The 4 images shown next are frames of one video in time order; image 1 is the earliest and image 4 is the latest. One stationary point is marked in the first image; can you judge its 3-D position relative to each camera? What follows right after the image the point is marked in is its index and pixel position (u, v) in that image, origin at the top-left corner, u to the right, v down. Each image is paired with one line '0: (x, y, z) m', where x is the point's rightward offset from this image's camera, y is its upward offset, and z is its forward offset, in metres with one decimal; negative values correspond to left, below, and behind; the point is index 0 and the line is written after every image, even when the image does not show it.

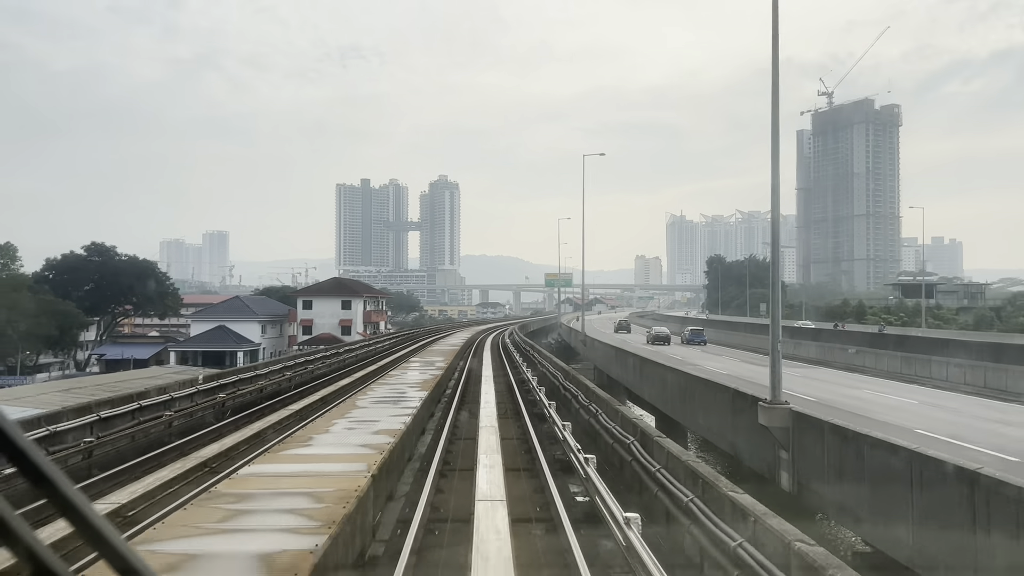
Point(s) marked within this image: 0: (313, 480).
0: (-2.5, -2.5, +7.8) m
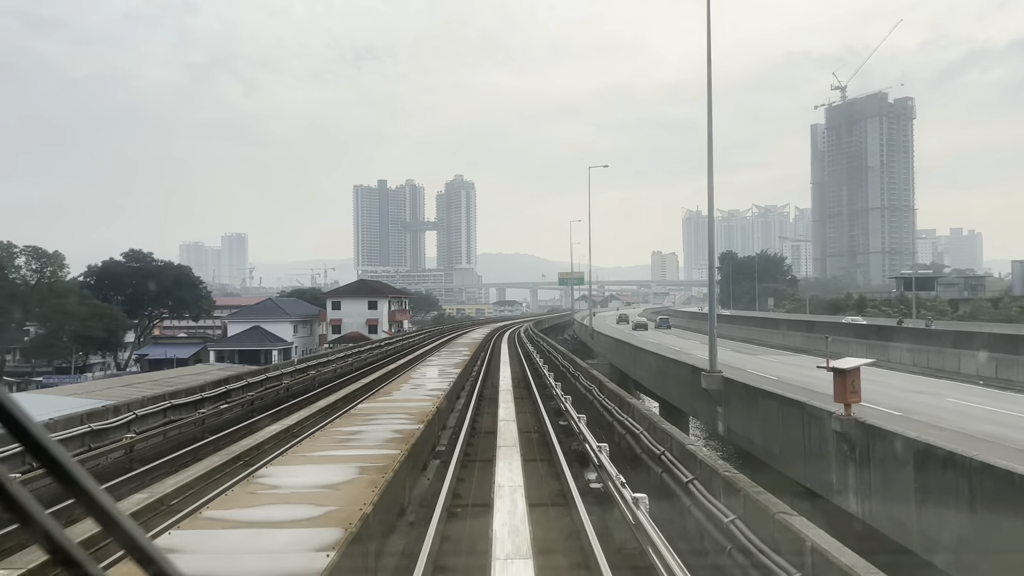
0: (-2.3, -2.5, +8.7) m
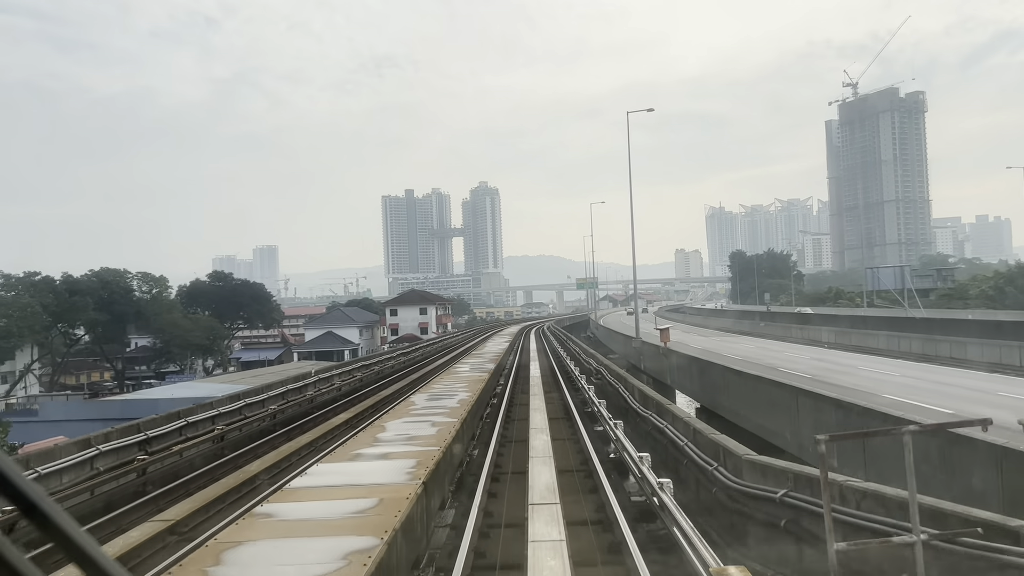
0: (-1.7, -2.7, +11.7) m
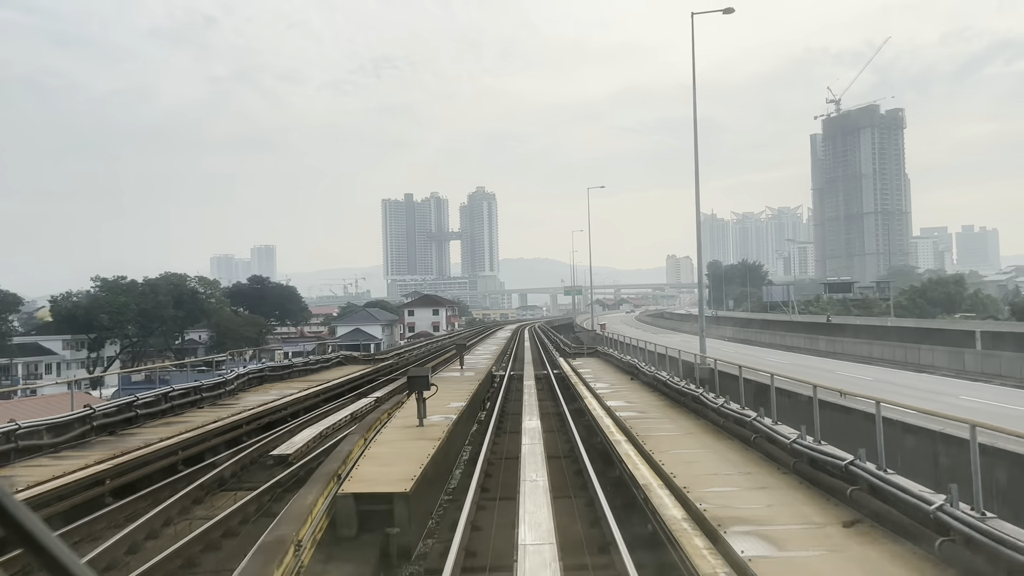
0: (-1.8, -2.9, +15.1) m
